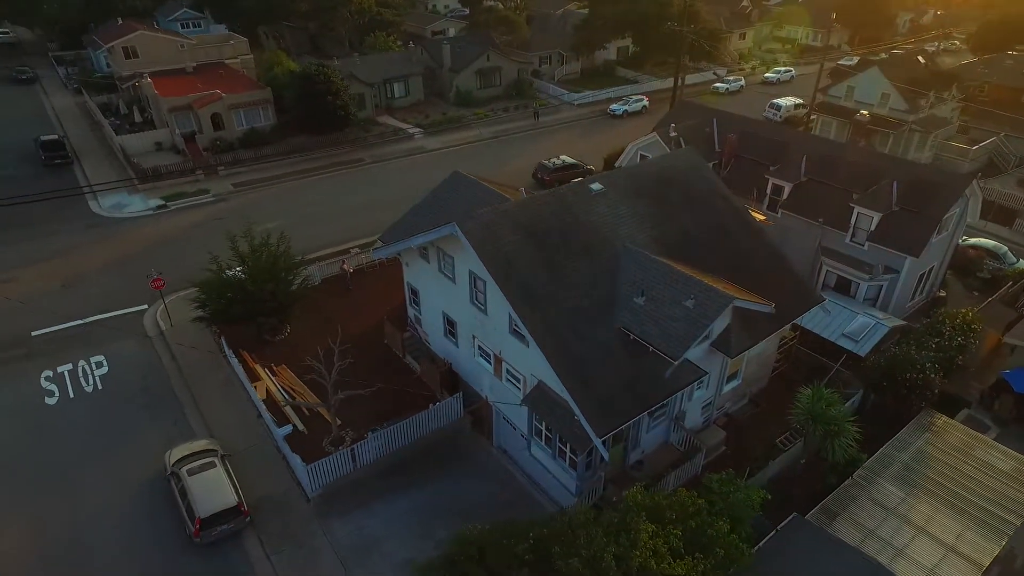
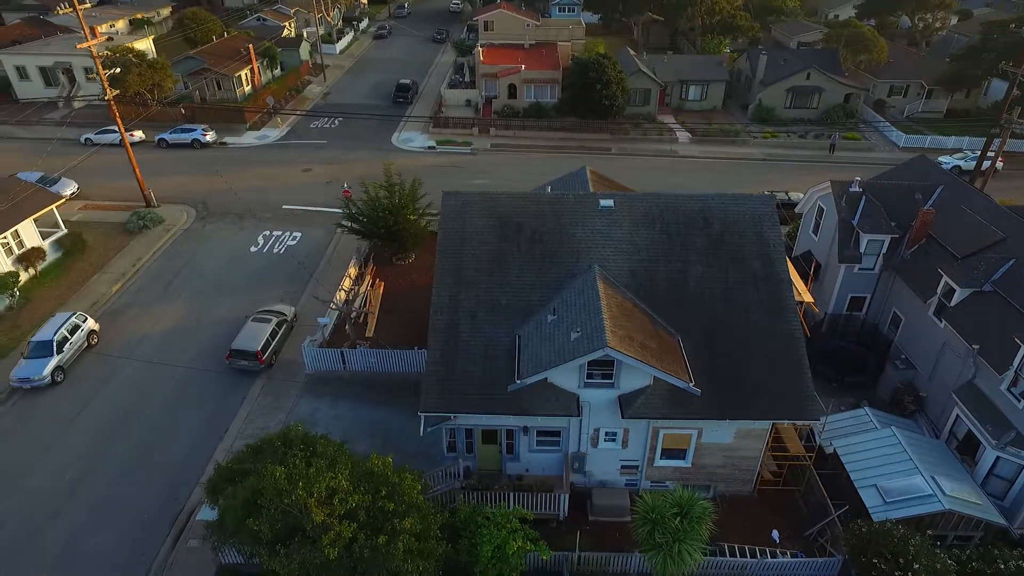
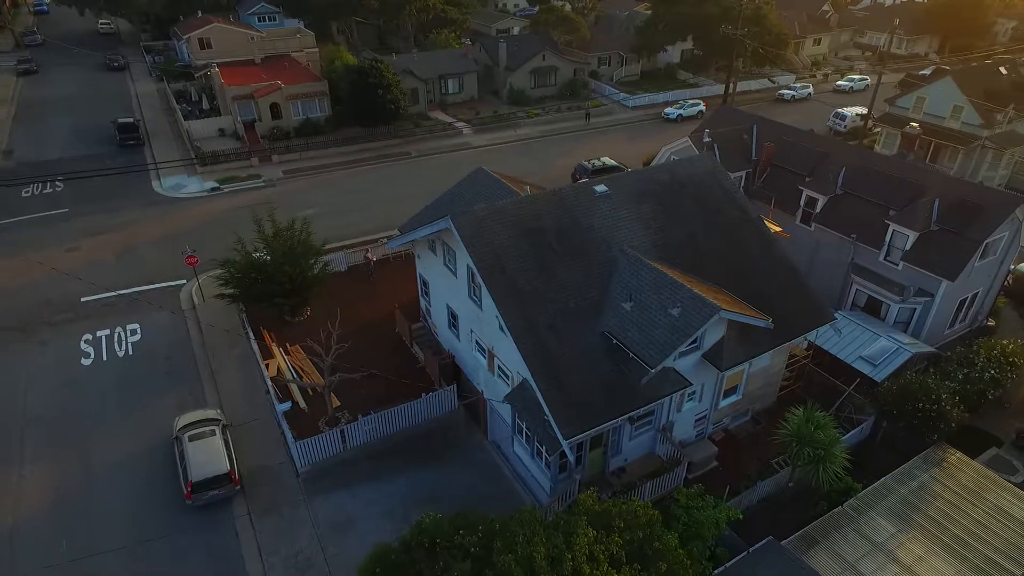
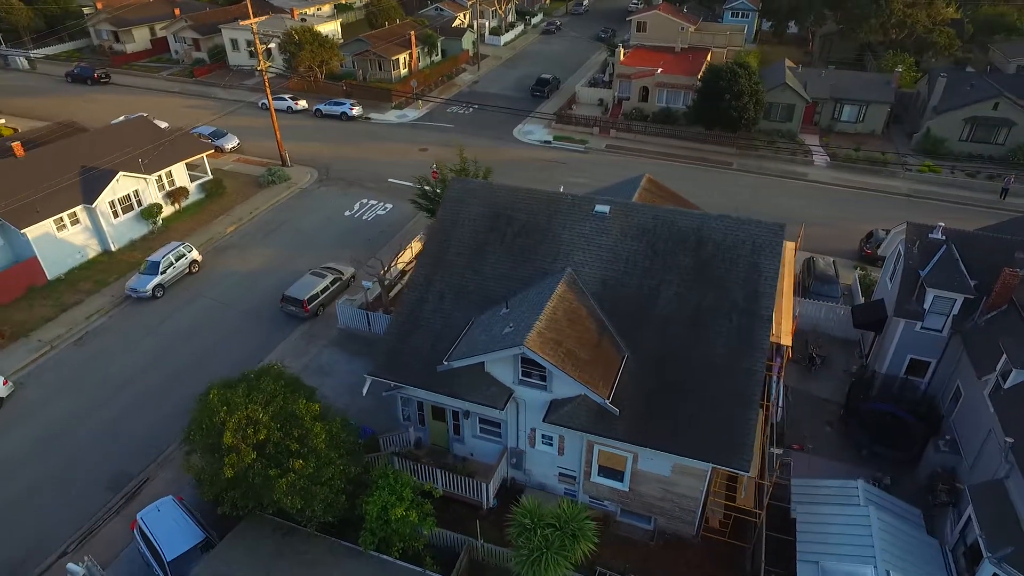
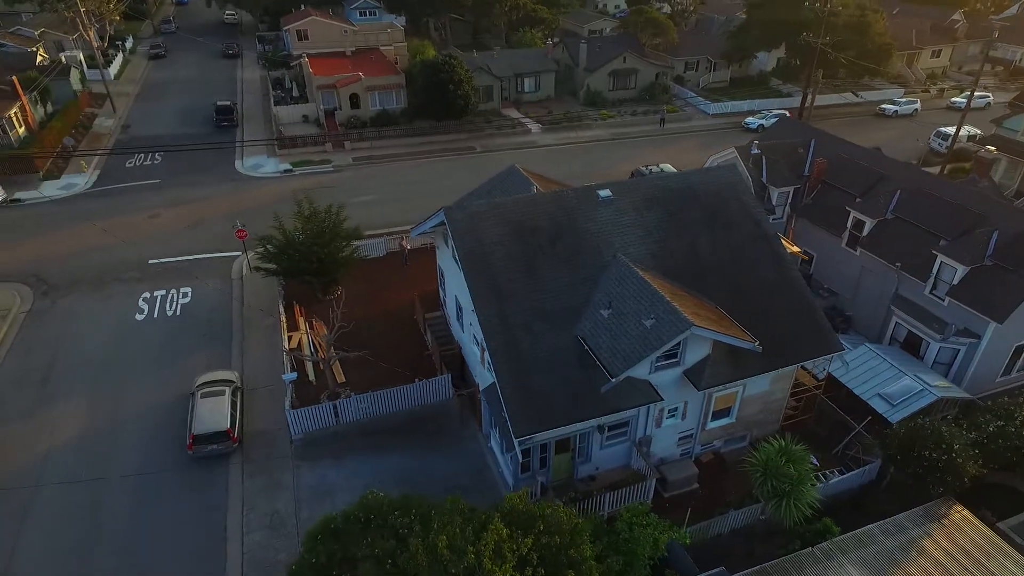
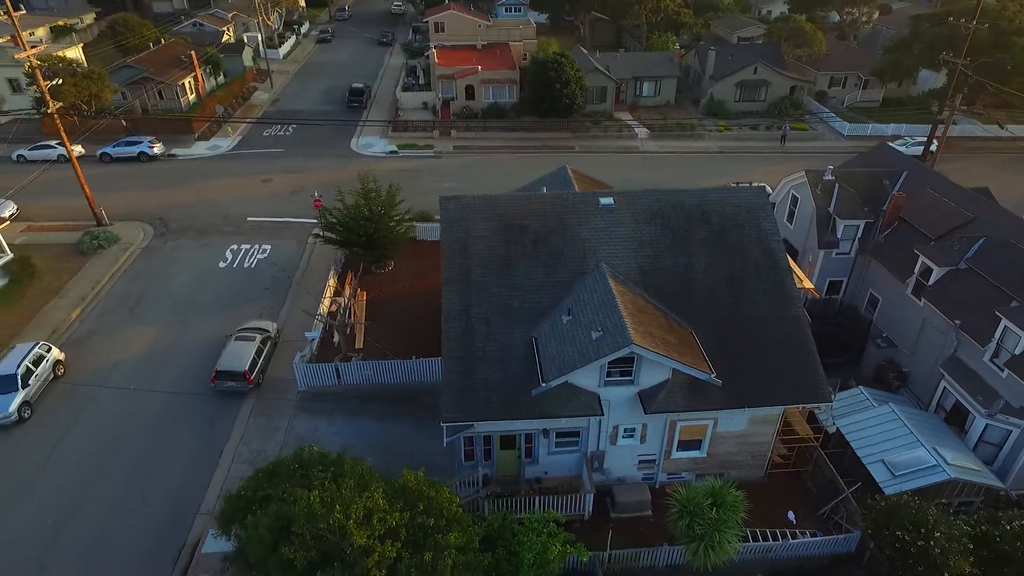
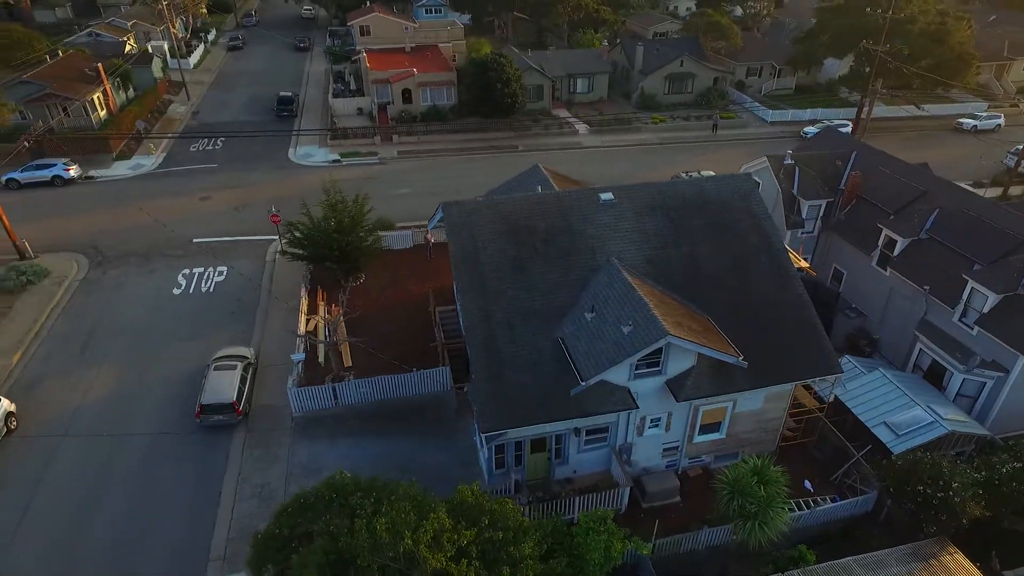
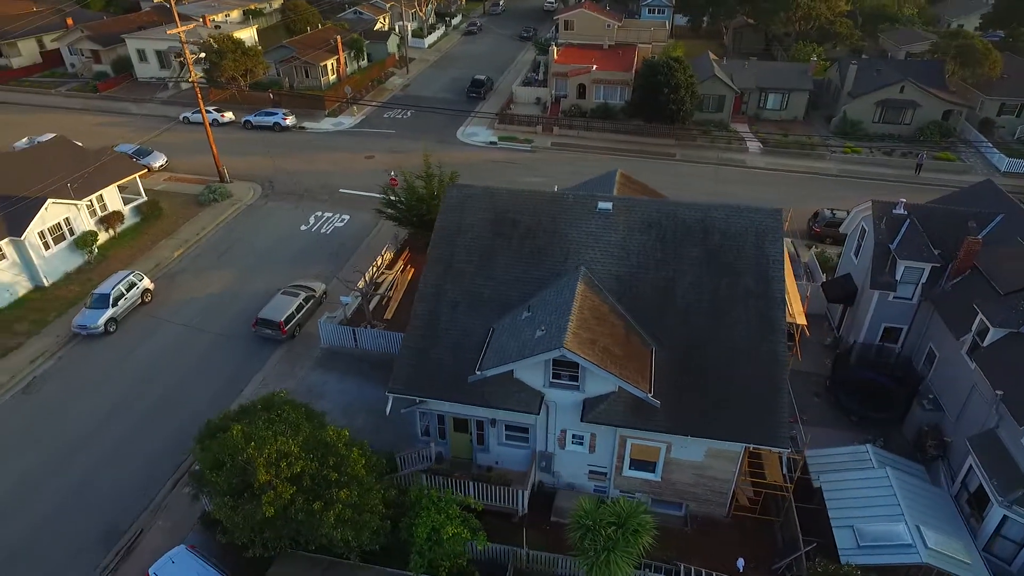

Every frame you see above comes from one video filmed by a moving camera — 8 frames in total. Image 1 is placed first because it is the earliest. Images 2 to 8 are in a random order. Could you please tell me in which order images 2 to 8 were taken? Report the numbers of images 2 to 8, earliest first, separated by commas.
3, 5, 7, 6, 2, 8, 4
